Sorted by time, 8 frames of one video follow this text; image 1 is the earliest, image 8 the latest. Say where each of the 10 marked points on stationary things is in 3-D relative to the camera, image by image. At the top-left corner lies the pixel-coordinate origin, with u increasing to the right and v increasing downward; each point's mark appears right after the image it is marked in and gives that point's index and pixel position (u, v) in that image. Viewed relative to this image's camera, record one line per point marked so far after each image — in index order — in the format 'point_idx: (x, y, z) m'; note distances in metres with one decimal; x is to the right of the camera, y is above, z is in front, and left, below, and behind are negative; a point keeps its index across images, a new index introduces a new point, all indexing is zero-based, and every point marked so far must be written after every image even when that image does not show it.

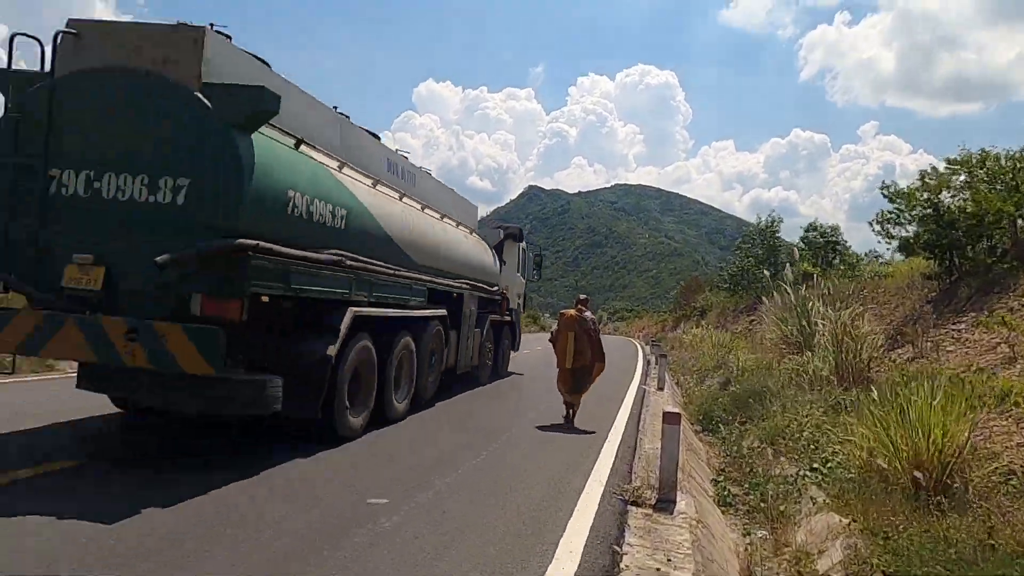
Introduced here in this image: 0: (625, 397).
0: (+2.7, -2.4, +17.2) m
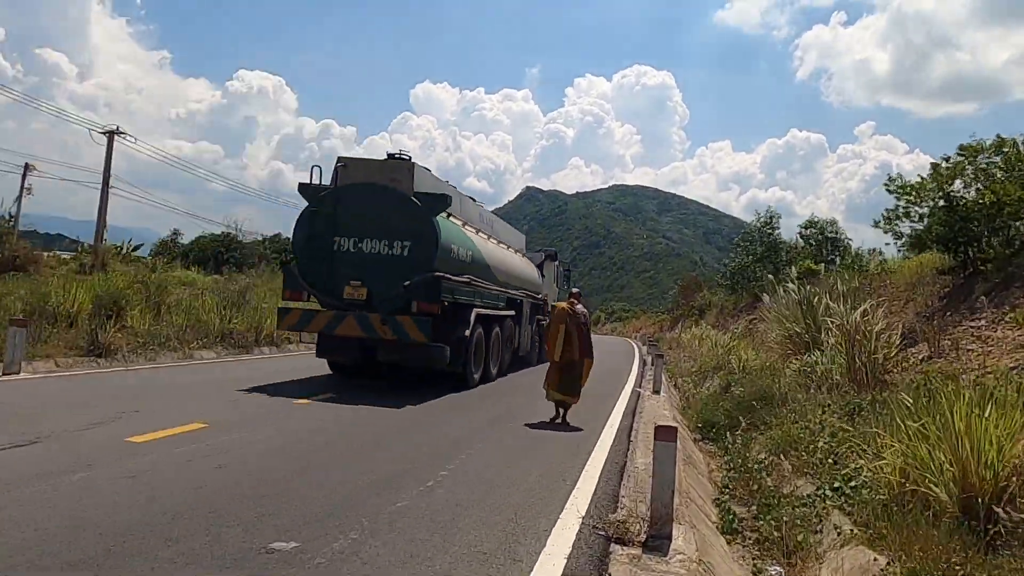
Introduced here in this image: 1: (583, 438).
0: (+2.4, -2.3, +15.9) m
1: (+1.0, -1.9, +10.3) m
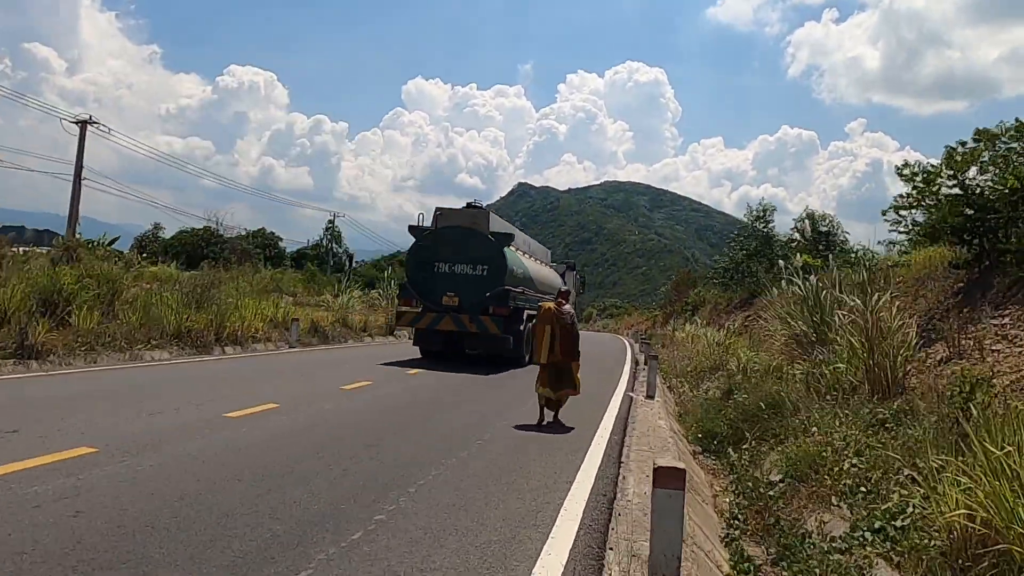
0: (+2.0, -2.2, +14.5) m
1: (+0.7, -1.9, +8.8) m
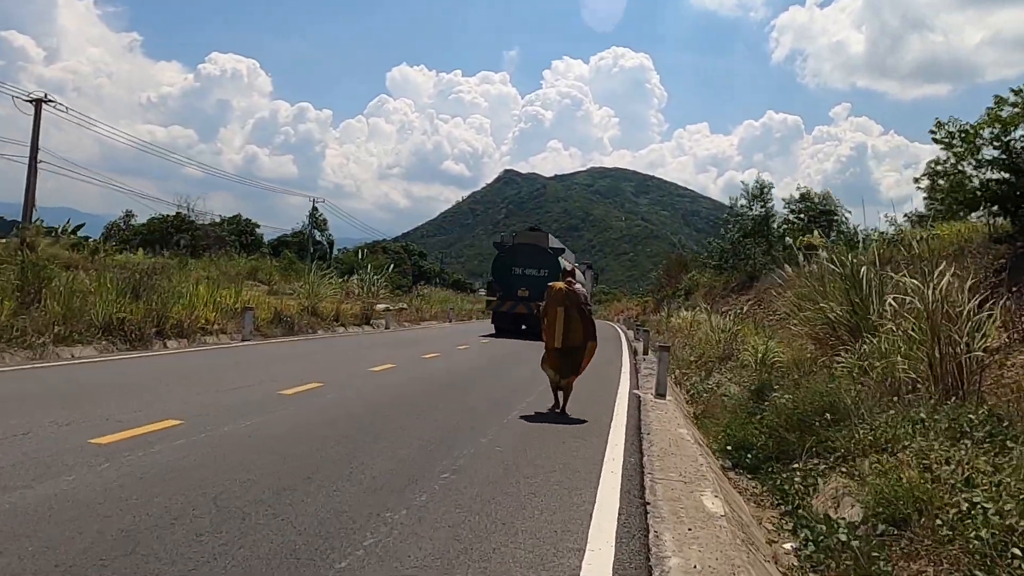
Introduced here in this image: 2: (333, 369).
0: (+1.7, -1.8, +12.2) m
1: (+0.5, -1.6, +6.5) m
2: (-3.9, -1.8, +16.0) m
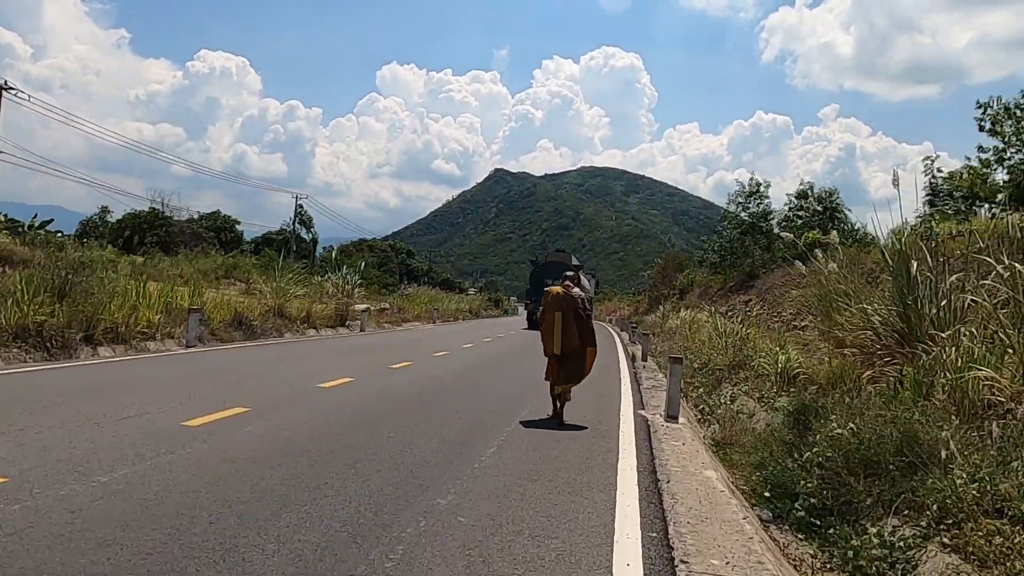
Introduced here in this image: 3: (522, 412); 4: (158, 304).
0: (+1.5, -1.8, +10.1) m
1: (+0.3, -1.6, +4.4) m
2: (-4.2, -1.7, +13.9) m
3: (+0.2, -2.0, +12.2) m
4: (-8.5, -0.4, +17.8) m
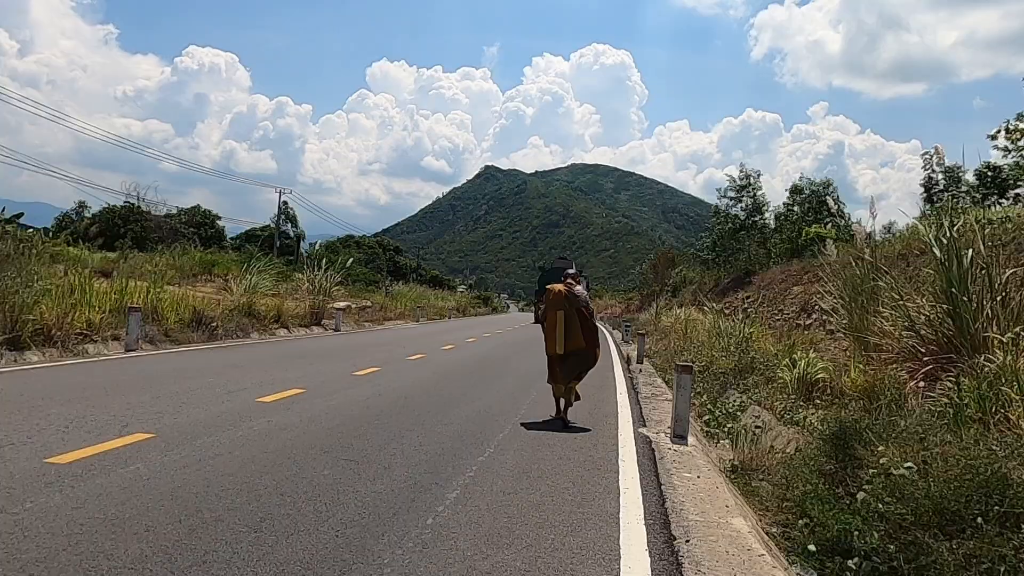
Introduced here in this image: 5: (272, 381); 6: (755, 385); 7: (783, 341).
0: (+1.2, -1.8, +8.5) m
1: (+0.1, -1.6, +2.8) m
2: (-4.5, -1.7, +12.2) m
3: (-0.1, -2.0, +10.5) m
4: (-8.8, -0.3, +16.0) m
5: (-4.5, -1.8, +14.1) m
6: (+4.4, -1.7, +13.7) m
7: (+6.5, -1.1, +17.9) m
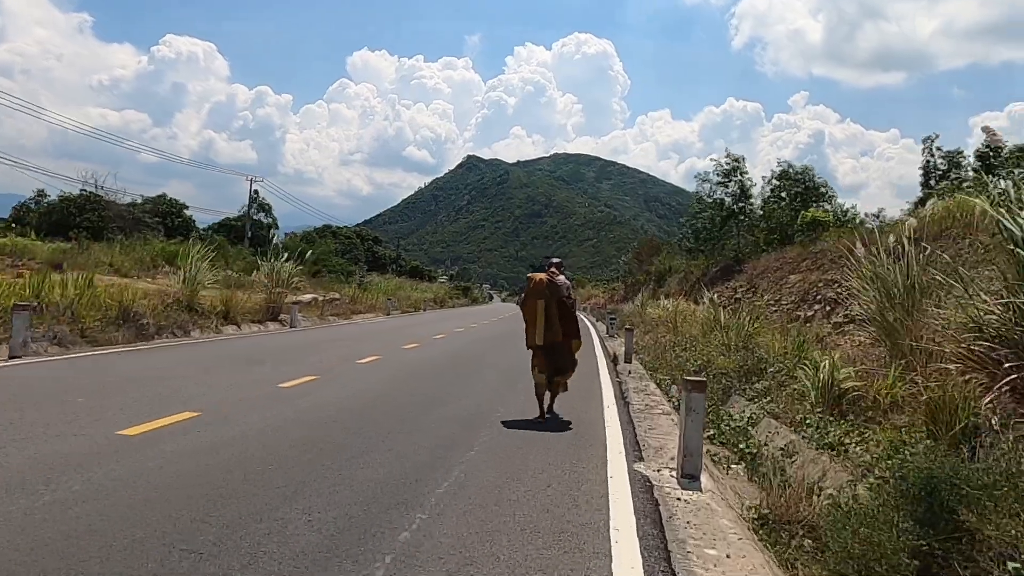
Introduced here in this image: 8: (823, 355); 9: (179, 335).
0: (+0.8, -1.7, +6.4) m
1: (-0.1, -1.6, +0.7) m
2: (-5.0, -1.6, +9.9) m
3: (-0.6, -1.9, +8.4) m
4: (-9.4, -0.2, +13.7) m
5: (-5.0, -1.6, +11.8) m
6: (+3.9, -1.6, +11.6) m
7: (+5.9, -0.9, +15.9) m
8: (+5.5, -0.9, +13.4) m
9: (-8.1, -1.2, +18.2) m
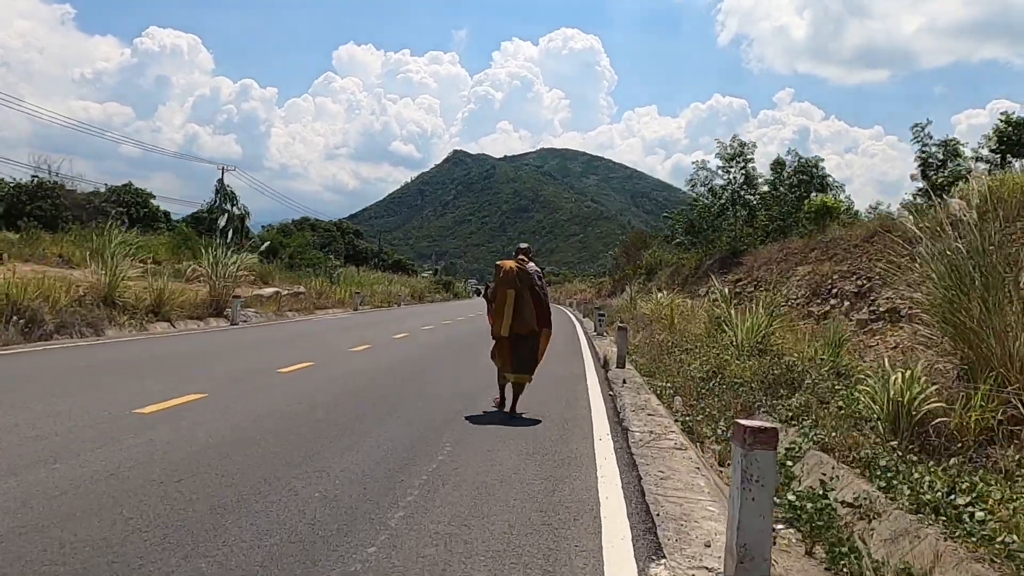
0: (+0.4, -1.6, +3.7) m
1: (-0.4, -1.5, -2.0) m
2: (-5.4, -1.4, +7.2) m
3: (-1.0, -1.7, +5.7) m
4: (-9.9, 0.0, +10.8) m
5: (-5.5, -1.5, +9.0) m
6: (+3.5, -1.4, +9.0) m
7: (+5.3, -0.7, +13.3) m
8: (+5.0, -0.7, +10.9) m
9: (-8.7, -1.0, +15.4) m
